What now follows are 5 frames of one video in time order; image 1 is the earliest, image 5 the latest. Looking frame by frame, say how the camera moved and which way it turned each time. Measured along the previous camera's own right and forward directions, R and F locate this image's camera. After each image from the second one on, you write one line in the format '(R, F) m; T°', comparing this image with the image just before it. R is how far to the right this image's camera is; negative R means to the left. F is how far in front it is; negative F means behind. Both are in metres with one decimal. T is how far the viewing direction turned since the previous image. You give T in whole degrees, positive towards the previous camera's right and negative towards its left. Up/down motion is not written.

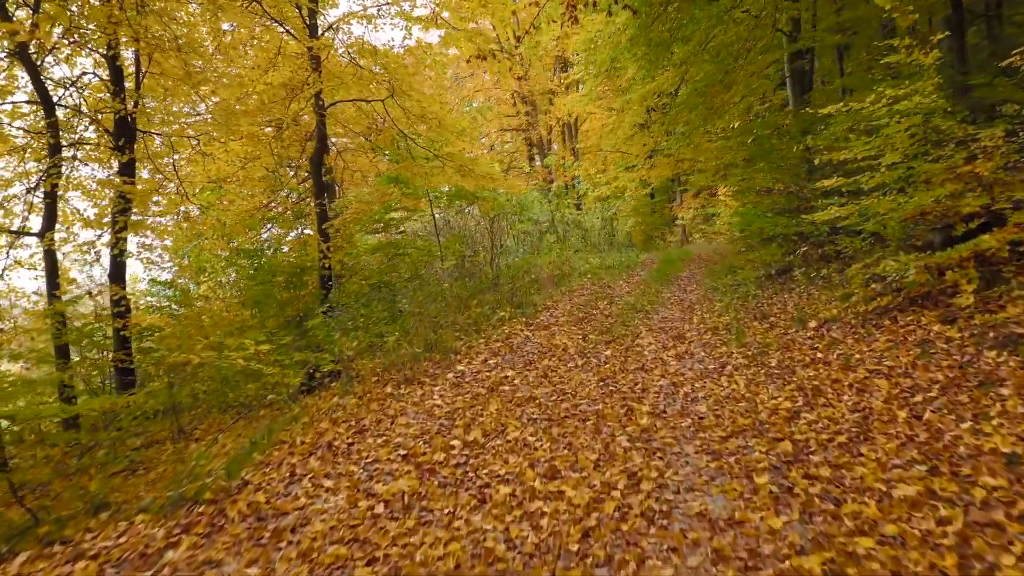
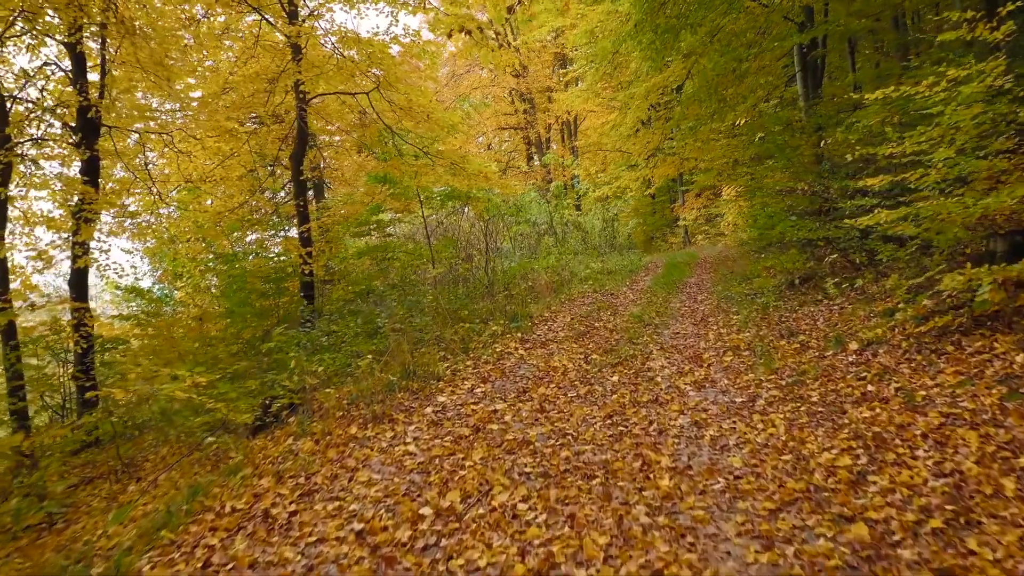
(+0.1, +1.0) m; 0°
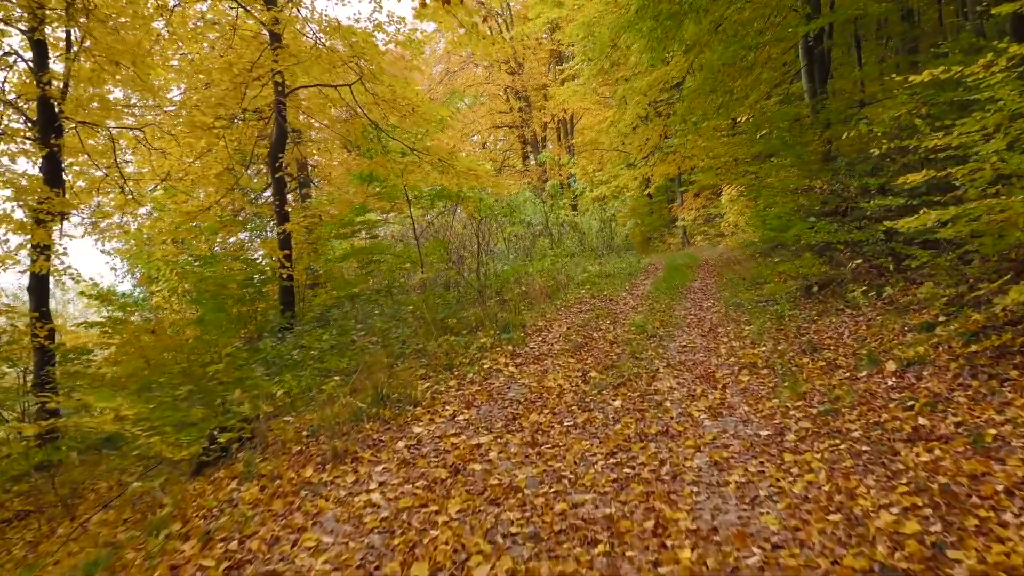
(+0.1, +0.8) m; 0°
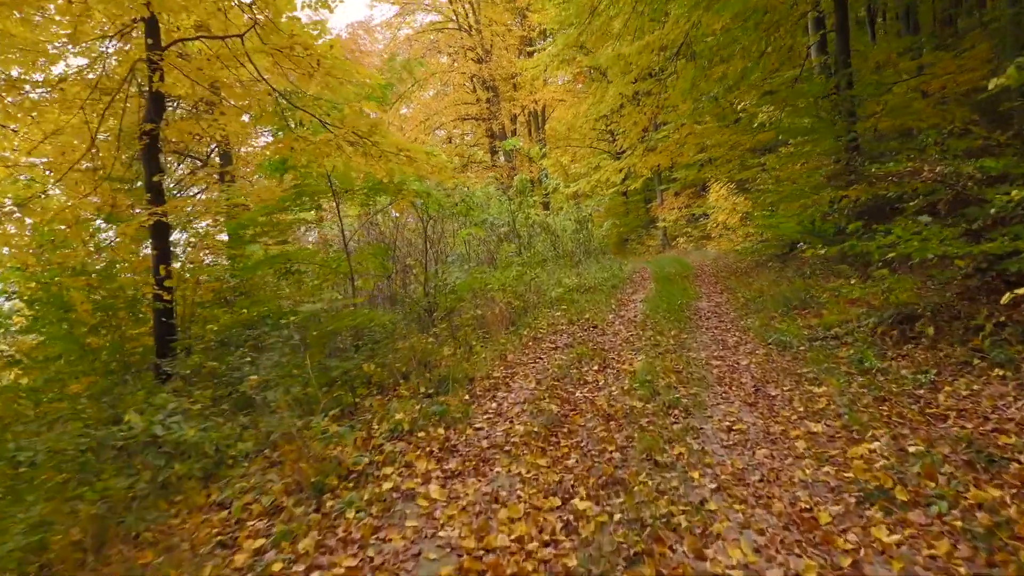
(+0.2, +3.1) m; +2°
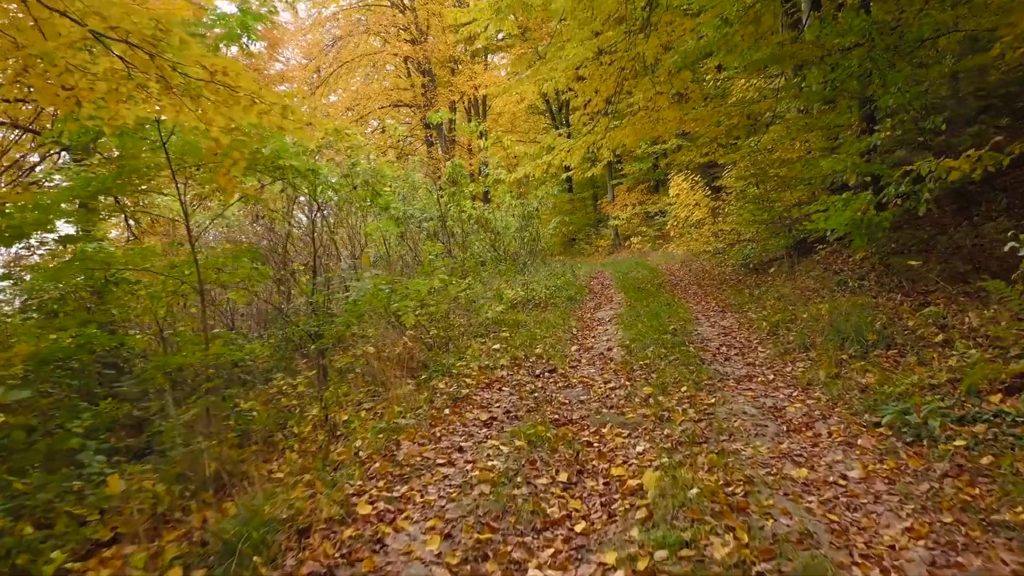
(+0.2, +3.3) m; +4°
